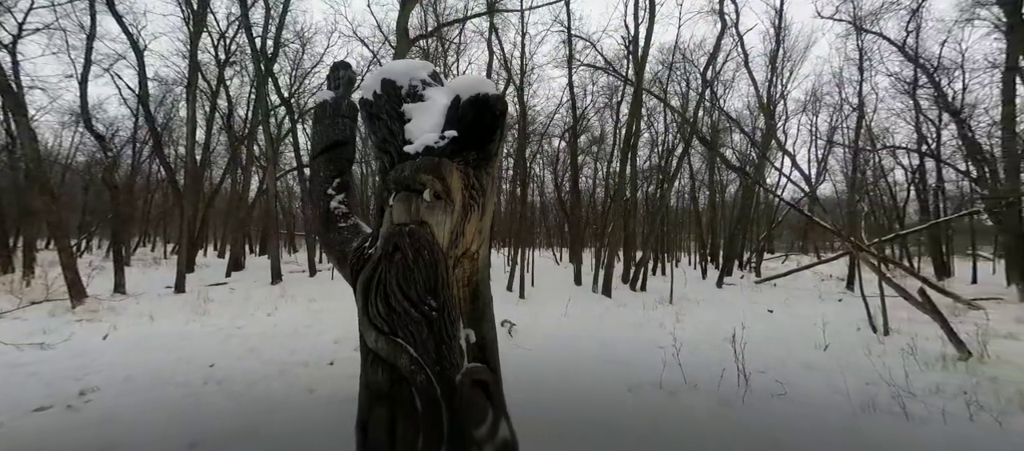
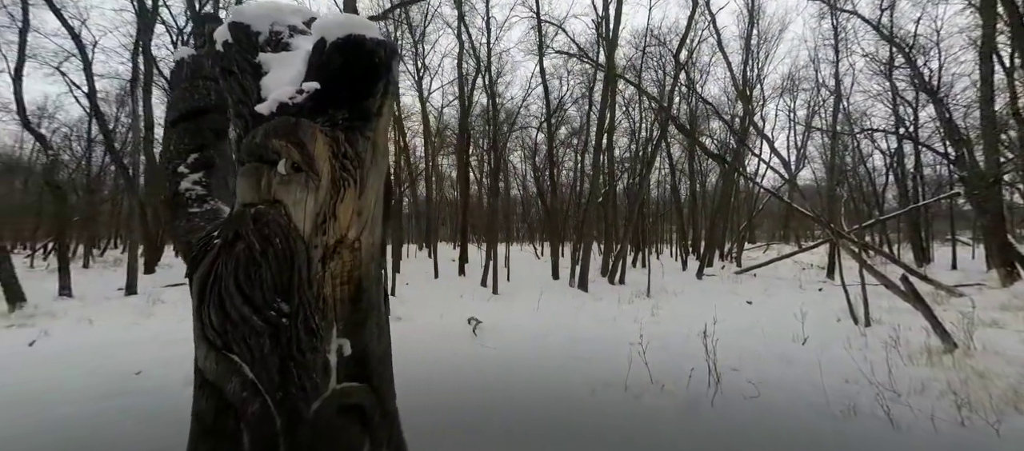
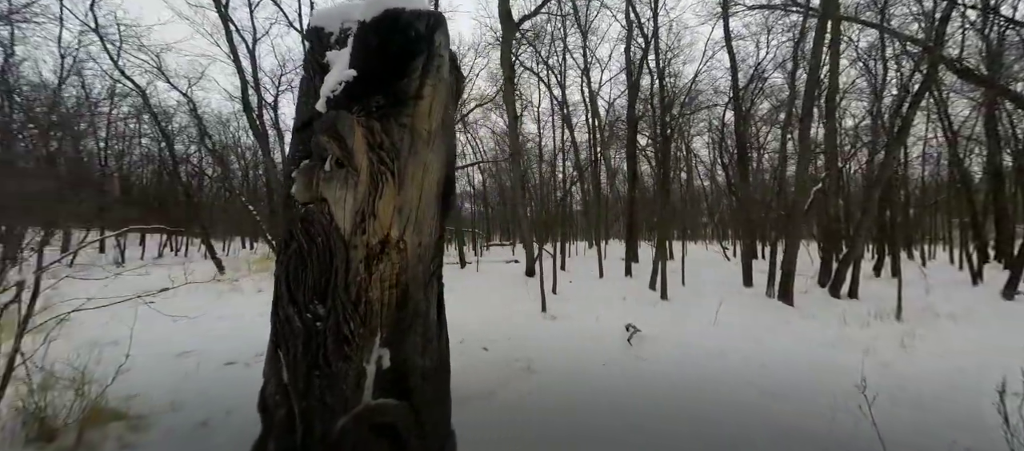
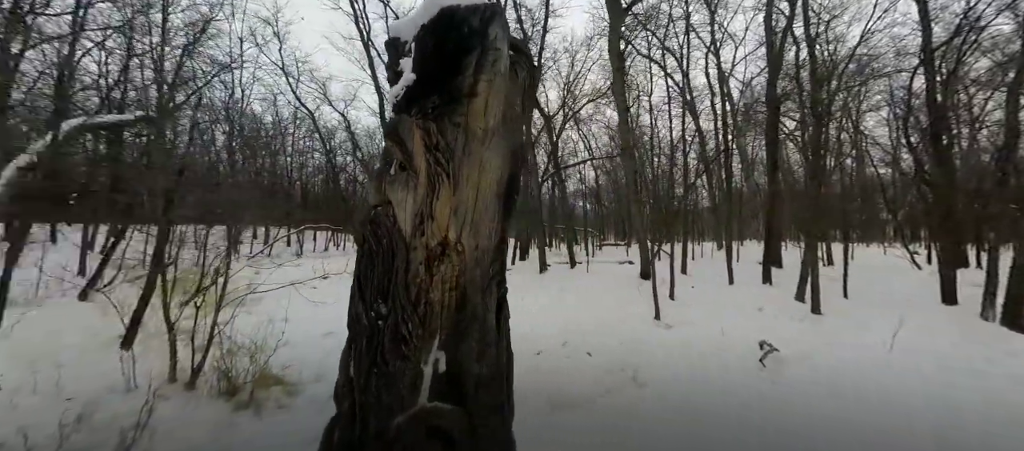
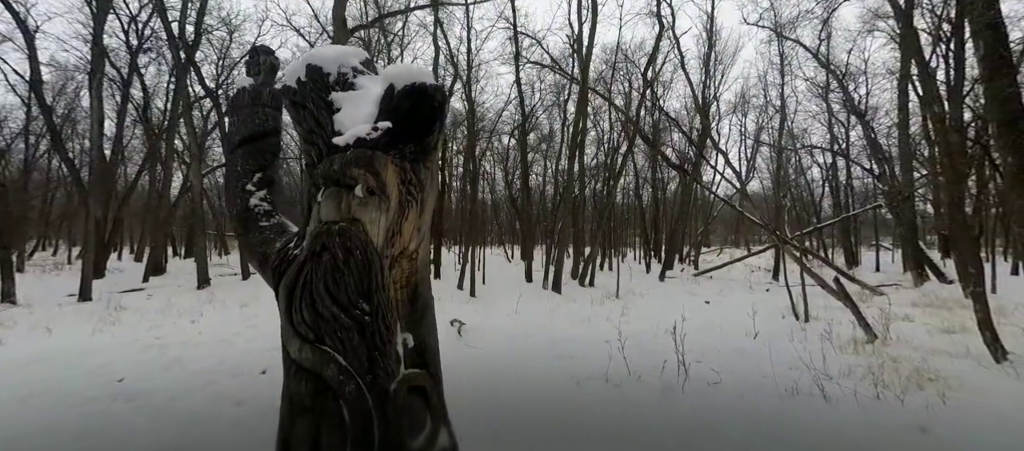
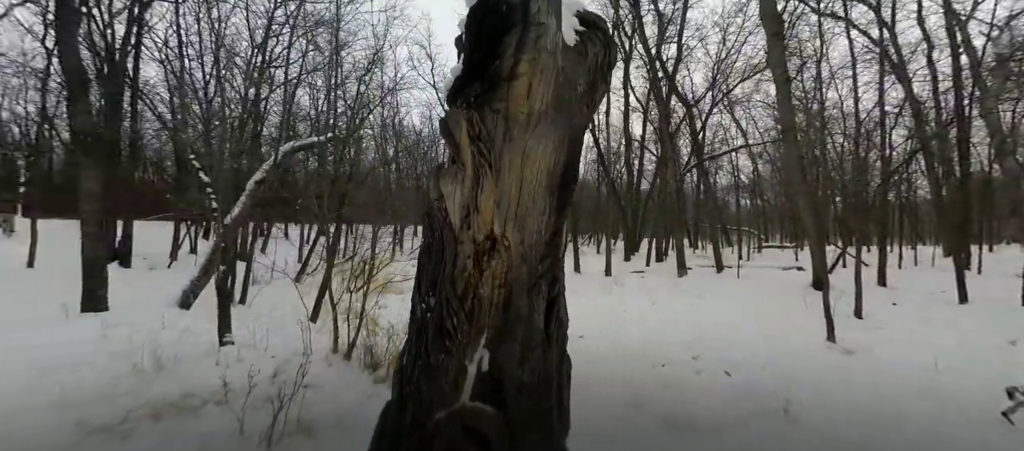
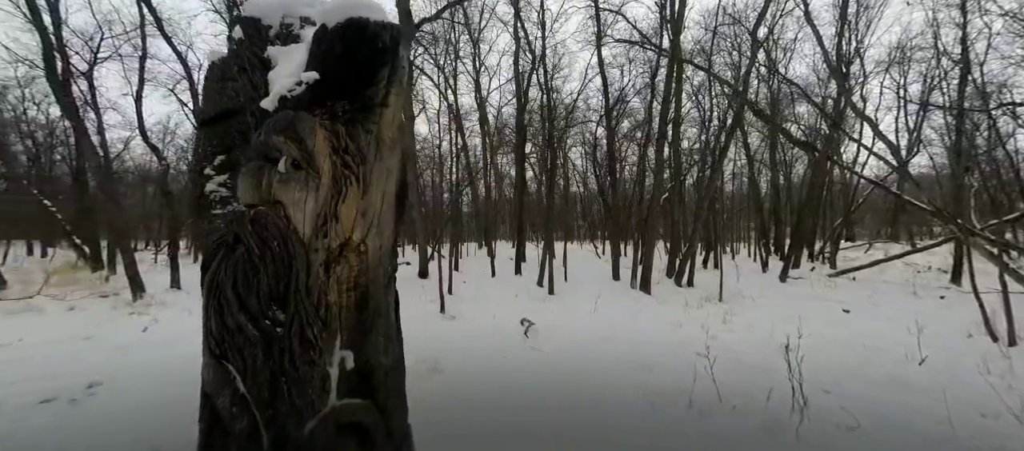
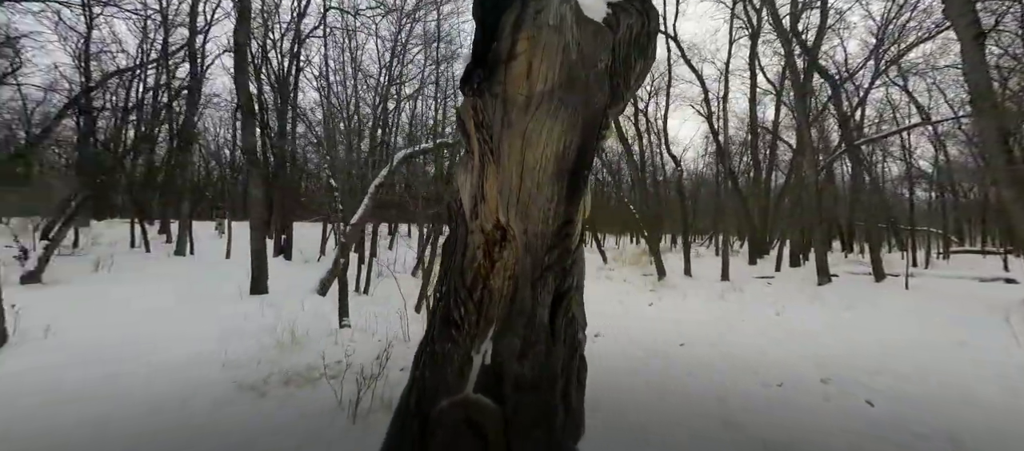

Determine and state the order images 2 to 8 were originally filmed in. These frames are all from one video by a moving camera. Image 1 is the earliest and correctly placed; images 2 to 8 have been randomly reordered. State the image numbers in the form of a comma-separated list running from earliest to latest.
5, 2, 7, 3, 4, 6, 8
